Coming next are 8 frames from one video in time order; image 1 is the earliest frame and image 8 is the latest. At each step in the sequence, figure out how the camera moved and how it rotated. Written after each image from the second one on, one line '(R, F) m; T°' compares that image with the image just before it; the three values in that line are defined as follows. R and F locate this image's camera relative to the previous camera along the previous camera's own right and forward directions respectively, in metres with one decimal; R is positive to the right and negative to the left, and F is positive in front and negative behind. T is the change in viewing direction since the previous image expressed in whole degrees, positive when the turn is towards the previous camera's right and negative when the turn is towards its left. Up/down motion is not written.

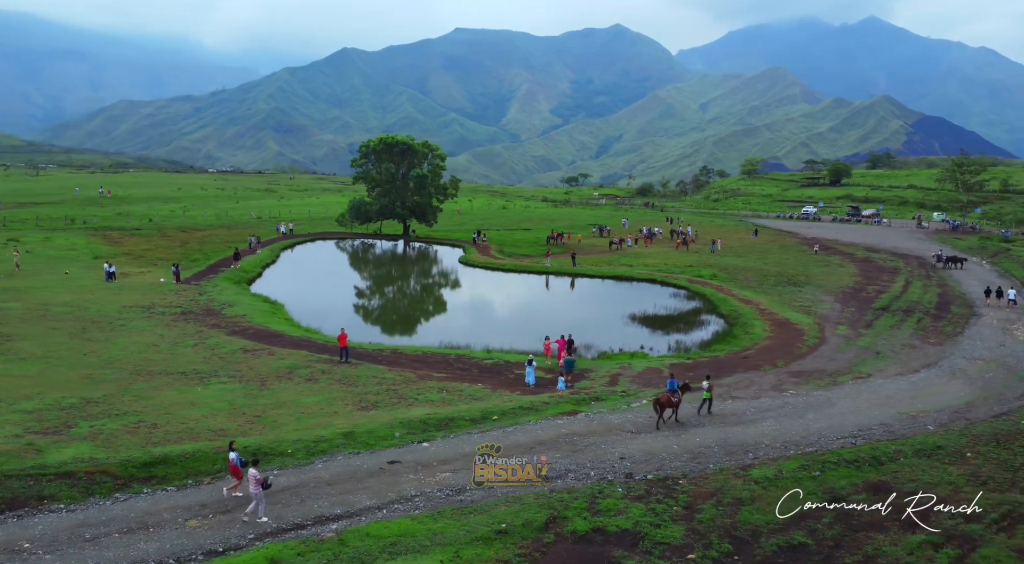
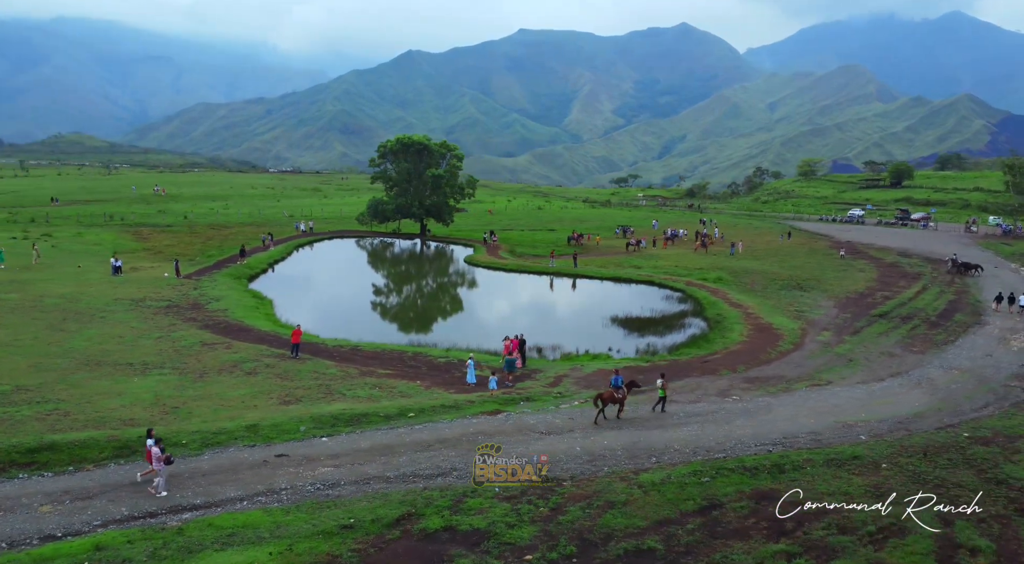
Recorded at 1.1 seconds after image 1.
(+4.2, +0.2) m; -3°
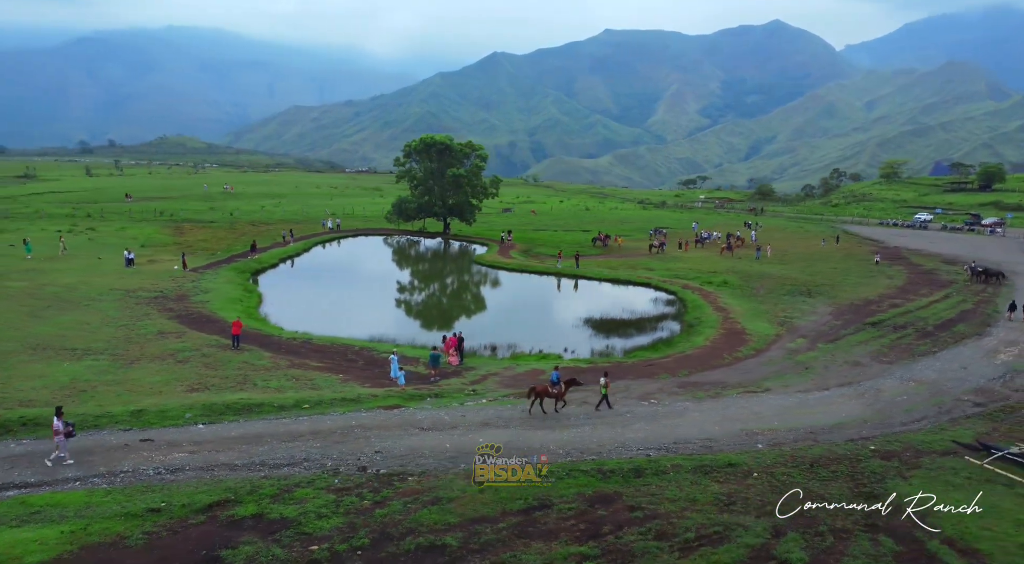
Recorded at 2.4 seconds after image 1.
(+5.6, +0.3) m; -5°
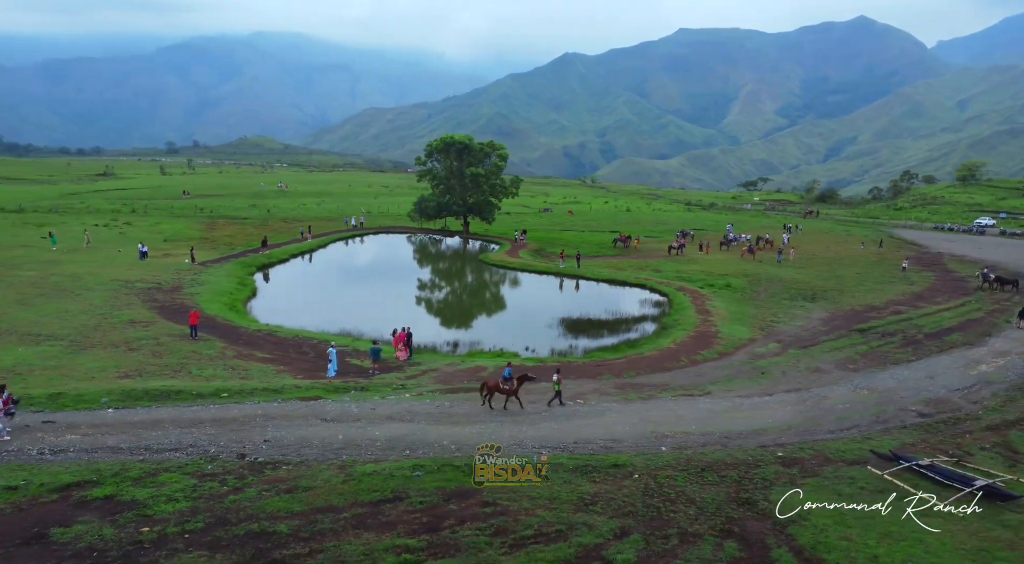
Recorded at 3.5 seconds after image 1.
(+4.7, +0.1) m; -4°
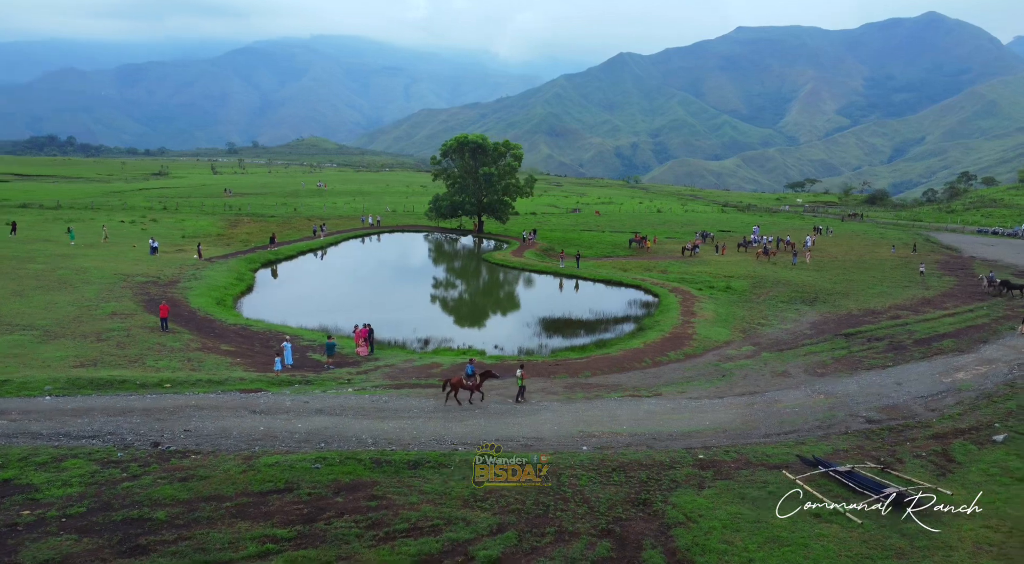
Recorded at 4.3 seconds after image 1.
(+3.6, +0.1) m; -3°
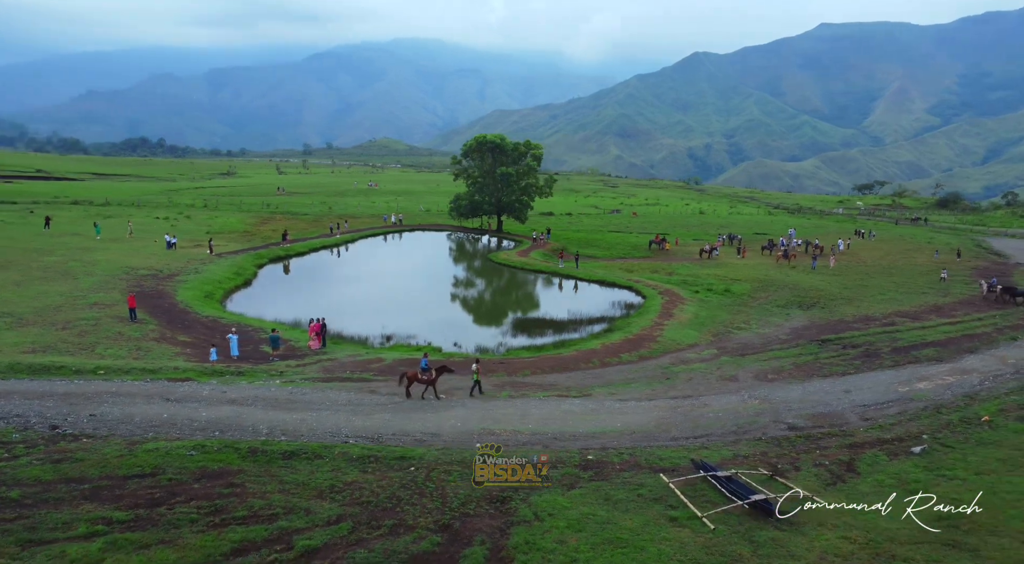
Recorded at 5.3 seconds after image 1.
(+4.8, +0.1) m; -4°
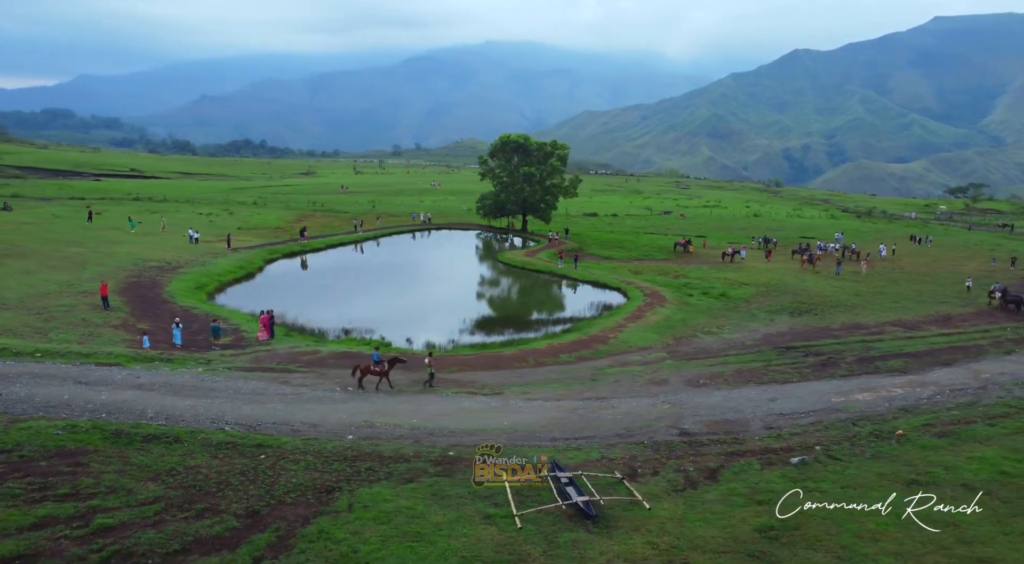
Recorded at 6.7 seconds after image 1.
(+6.0, +0.1) m; -5°
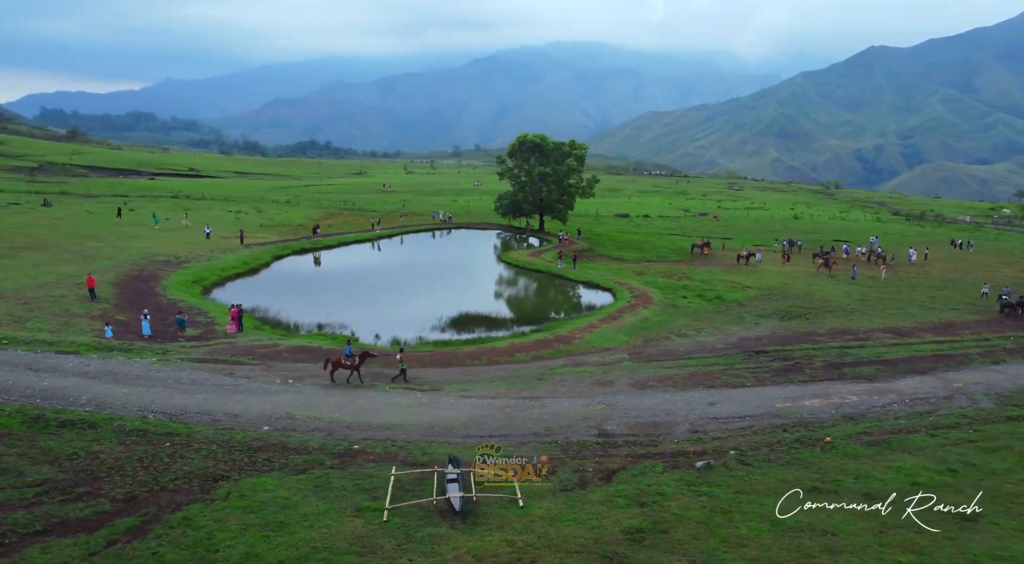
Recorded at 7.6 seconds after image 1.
(+4.3, 0.0) m; -3°
